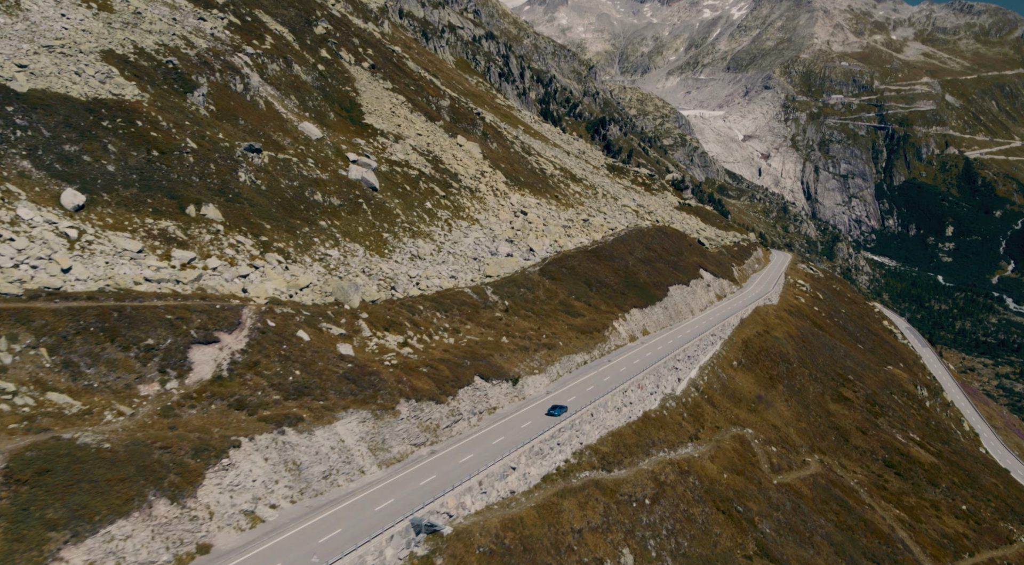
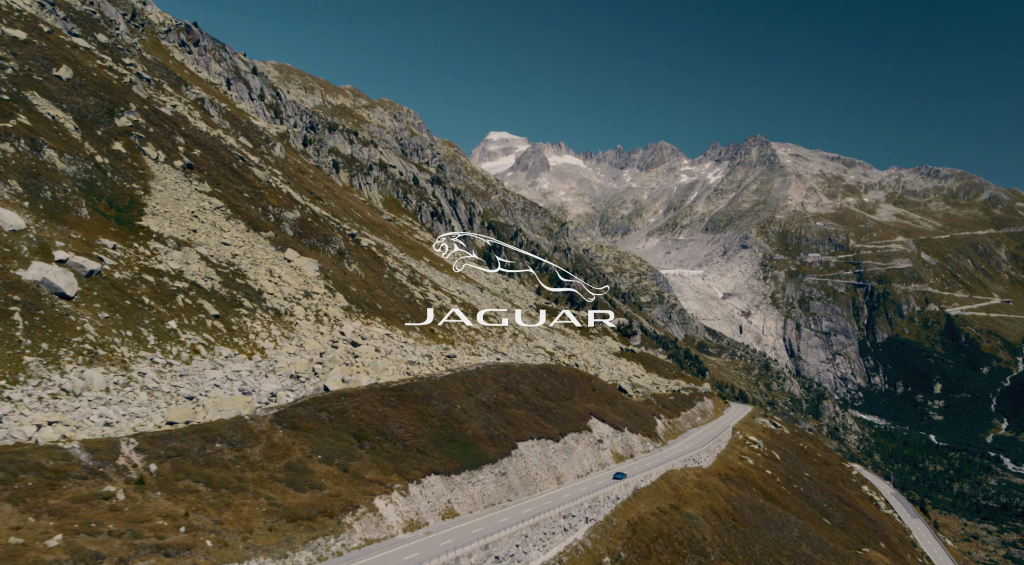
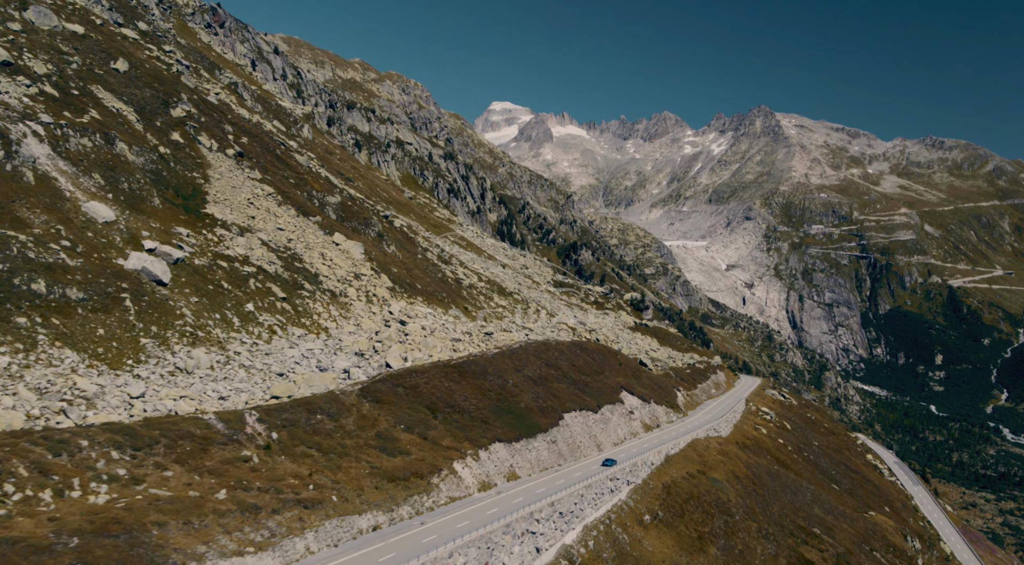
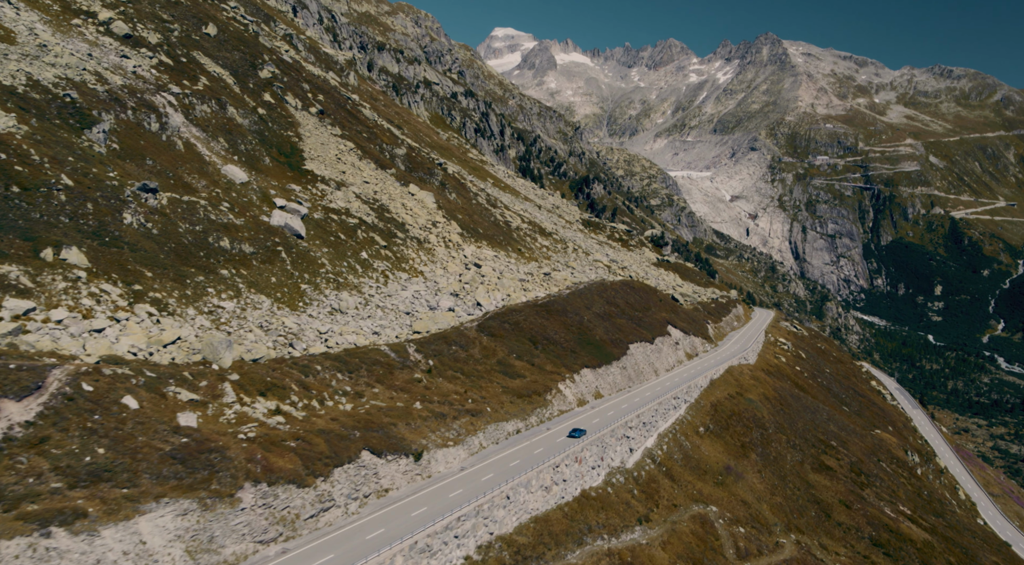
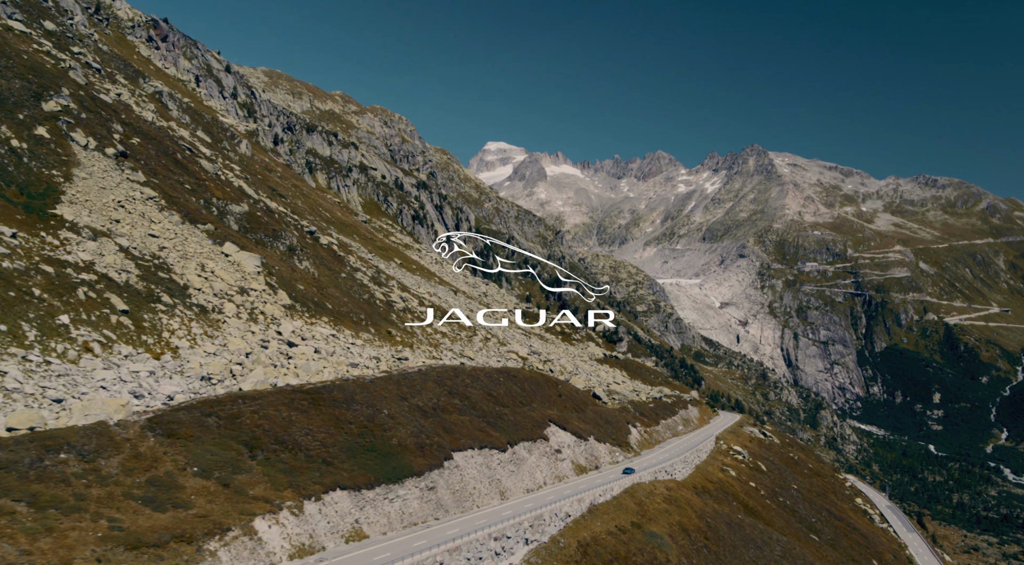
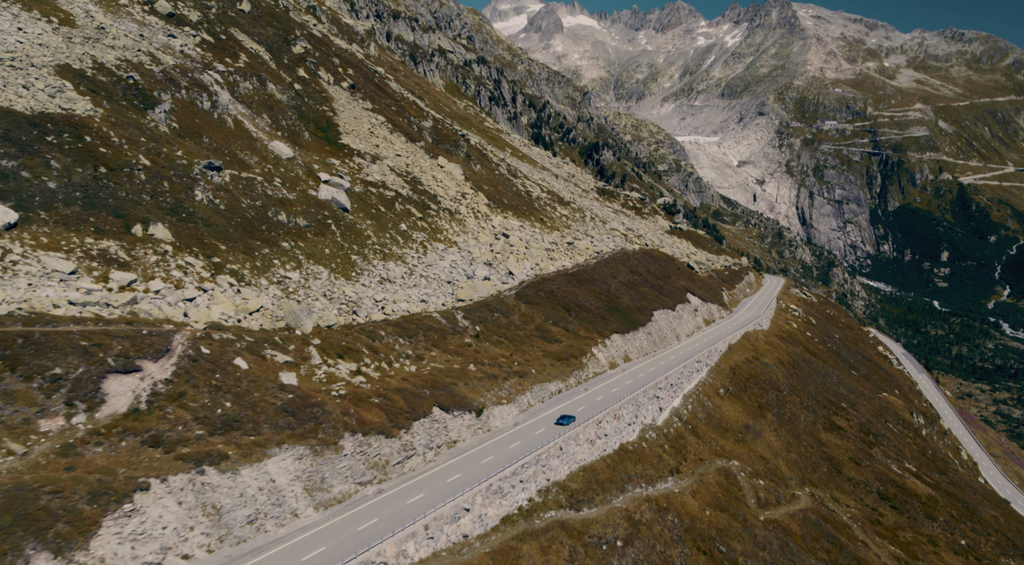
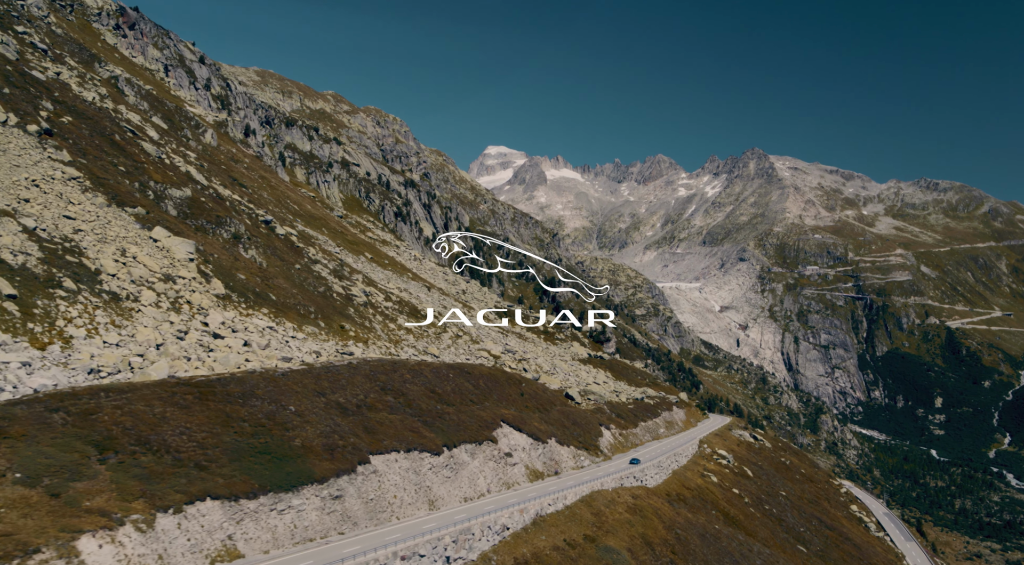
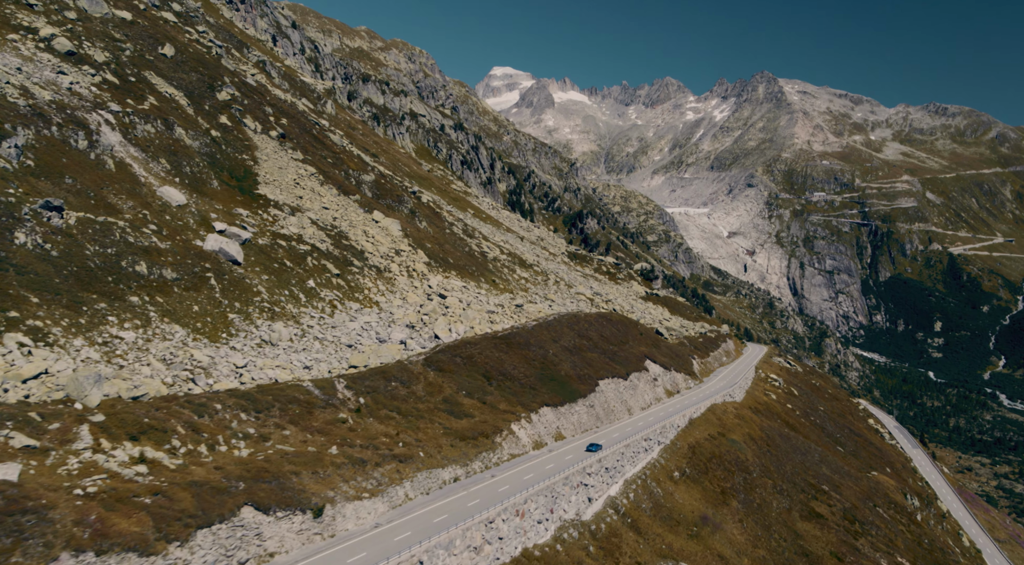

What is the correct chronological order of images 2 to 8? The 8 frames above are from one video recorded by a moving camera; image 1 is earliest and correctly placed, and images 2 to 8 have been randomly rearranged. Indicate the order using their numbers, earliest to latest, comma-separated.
6, 4, 8, 3, 2, 5, 7
